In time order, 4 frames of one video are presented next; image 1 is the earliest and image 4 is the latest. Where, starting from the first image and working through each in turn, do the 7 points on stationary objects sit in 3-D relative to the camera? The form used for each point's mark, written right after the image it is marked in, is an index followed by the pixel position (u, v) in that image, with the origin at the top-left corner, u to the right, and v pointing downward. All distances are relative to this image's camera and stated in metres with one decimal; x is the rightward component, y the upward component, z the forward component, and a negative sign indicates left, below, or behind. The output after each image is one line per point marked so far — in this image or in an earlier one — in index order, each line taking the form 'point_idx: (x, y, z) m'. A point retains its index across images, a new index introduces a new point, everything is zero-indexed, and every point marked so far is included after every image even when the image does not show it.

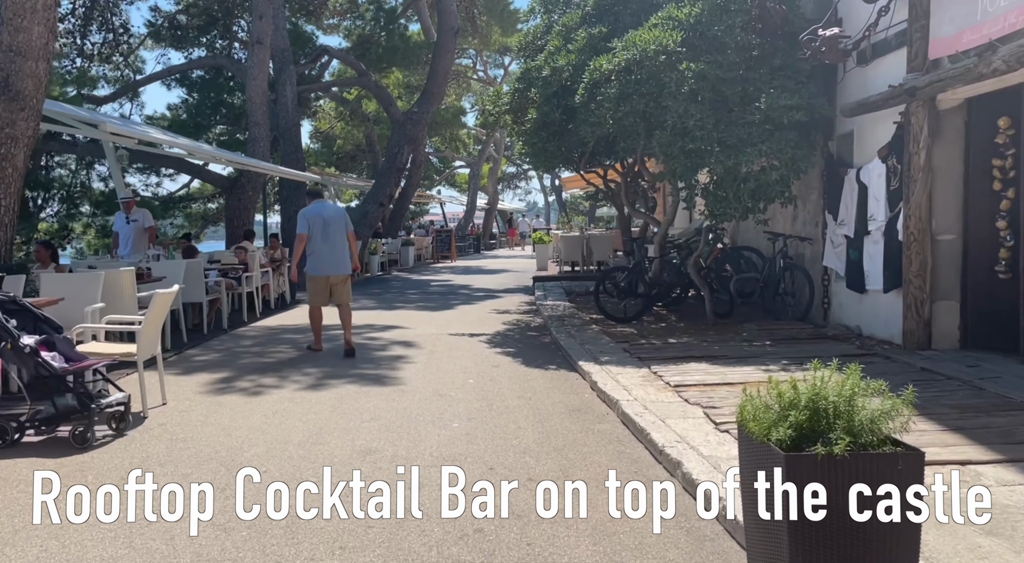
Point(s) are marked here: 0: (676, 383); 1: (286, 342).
0: (+1.4, -0.9, +7.1) m
1: (-2.9, -0.8, +10.3) m
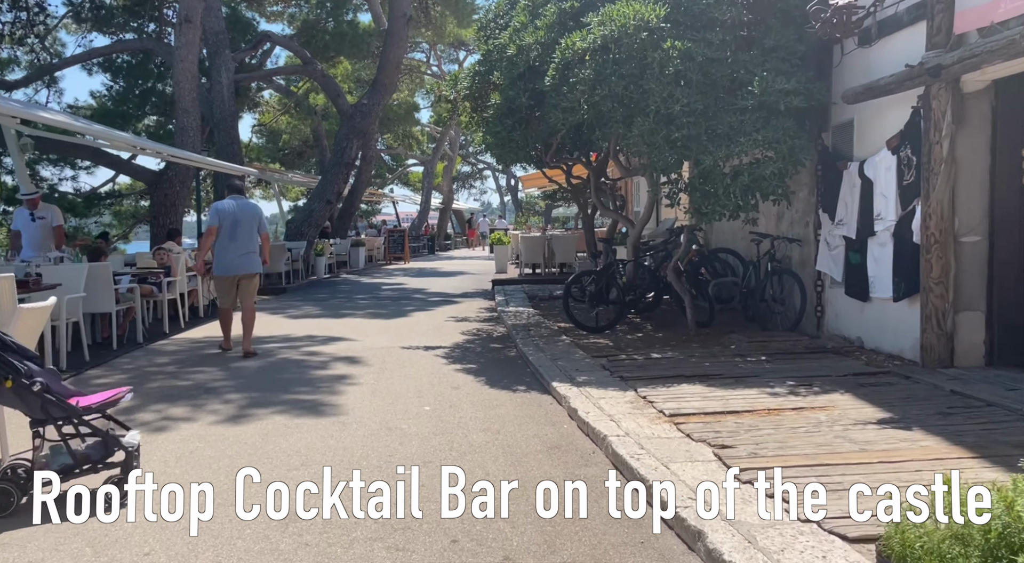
0: (+1.2, -1.0, +5.9) m
1: (-3.4, -0.9, +8.9) m
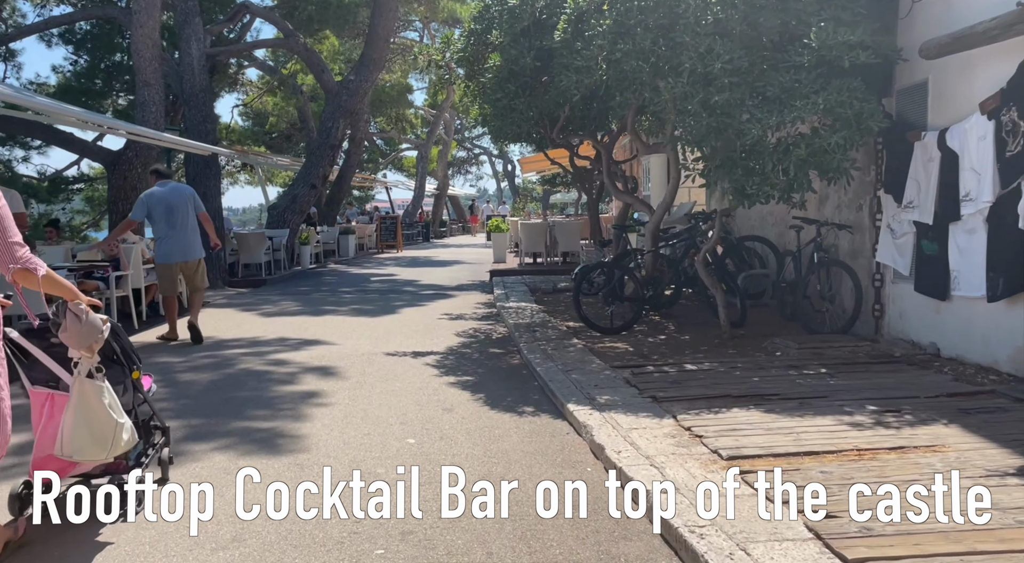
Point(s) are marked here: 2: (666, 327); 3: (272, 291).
0: (+1.2, -1.0, +4.5) m
1: (-3.3, -0.8, +7.4) m
2: (+1.8, -0.5, +9.3) m
3: (-4.6, -0.2, +15.2) m
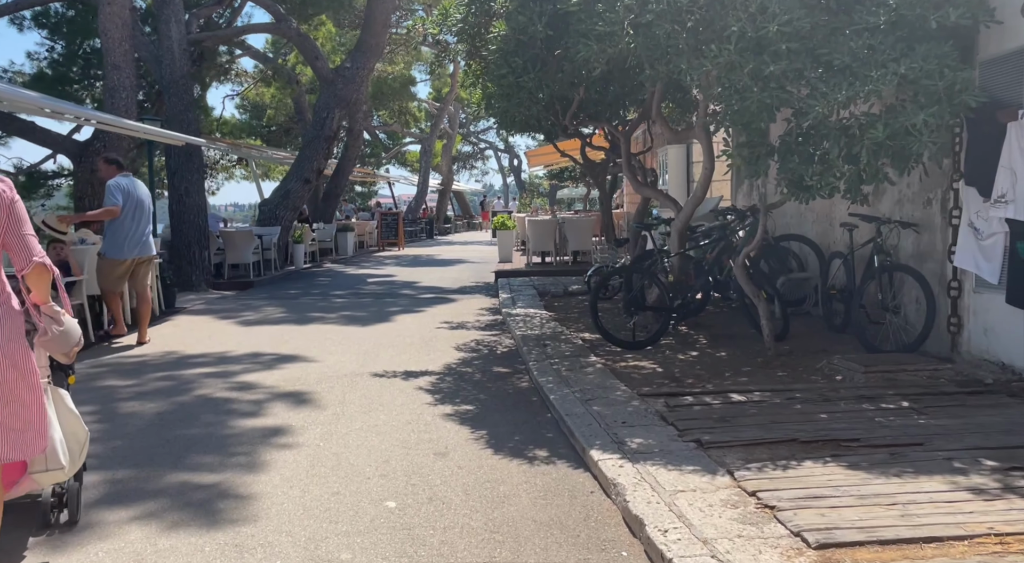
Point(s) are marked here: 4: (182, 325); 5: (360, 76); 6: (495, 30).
0: (+1.3, -1.1, +3.3) m
1: (-3.3, -0.9, +6.3) m
2: (+1.9, -0.6, +8.0) m
3: (-4.5, -0.2, +14.0) m
4: (-4.3, -0.6, +10.3) m
5: (-3.6, +4.9, +19.1) m
6: (-0.2, +2.4, +7.7) m
